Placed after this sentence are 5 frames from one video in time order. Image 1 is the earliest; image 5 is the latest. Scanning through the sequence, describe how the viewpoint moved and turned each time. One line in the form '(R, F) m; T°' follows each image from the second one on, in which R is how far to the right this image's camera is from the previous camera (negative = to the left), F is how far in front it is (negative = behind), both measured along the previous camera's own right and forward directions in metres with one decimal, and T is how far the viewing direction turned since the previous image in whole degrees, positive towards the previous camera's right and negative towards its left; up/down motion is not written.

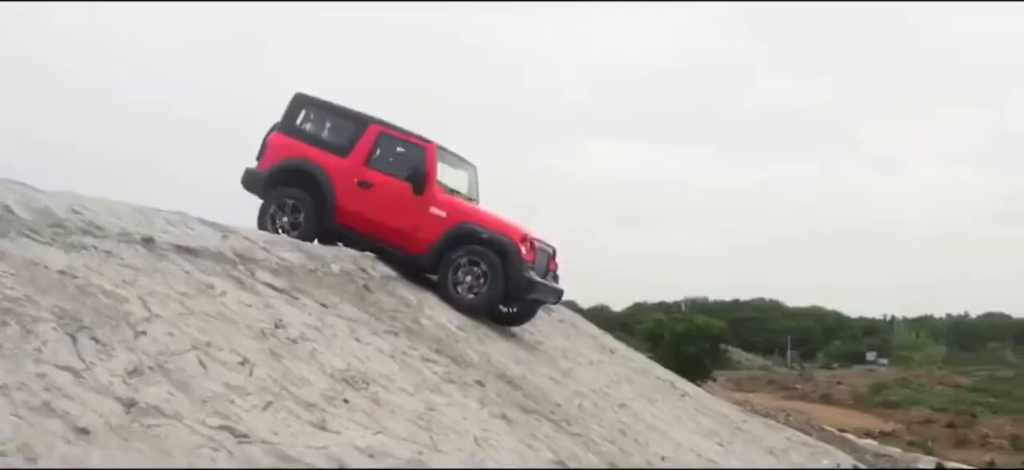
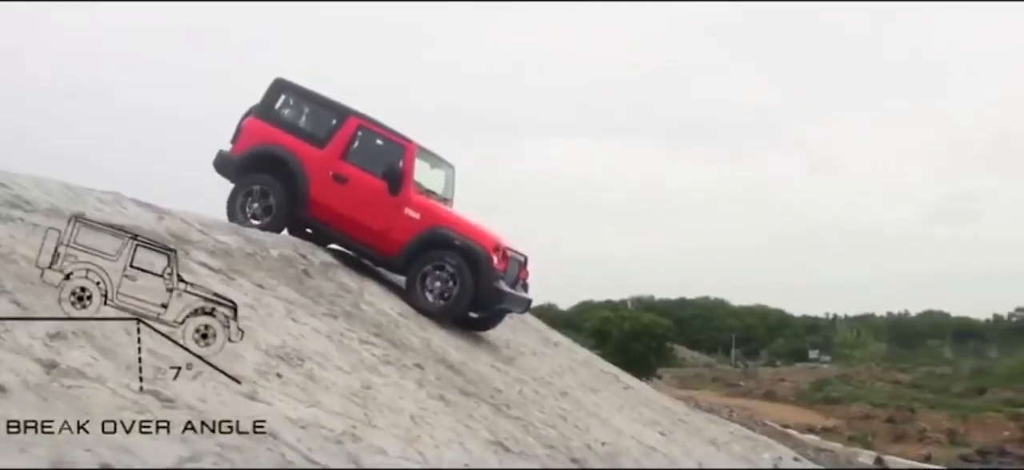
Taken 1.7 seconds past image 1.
(+0.3, -0.4) m; +1°
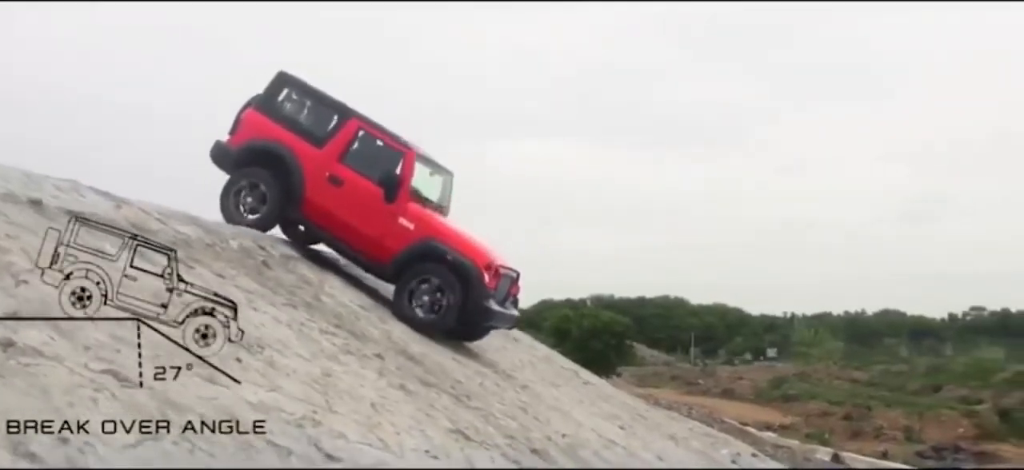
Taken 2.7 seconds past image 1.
(+0.2, -0.3) m; +1°
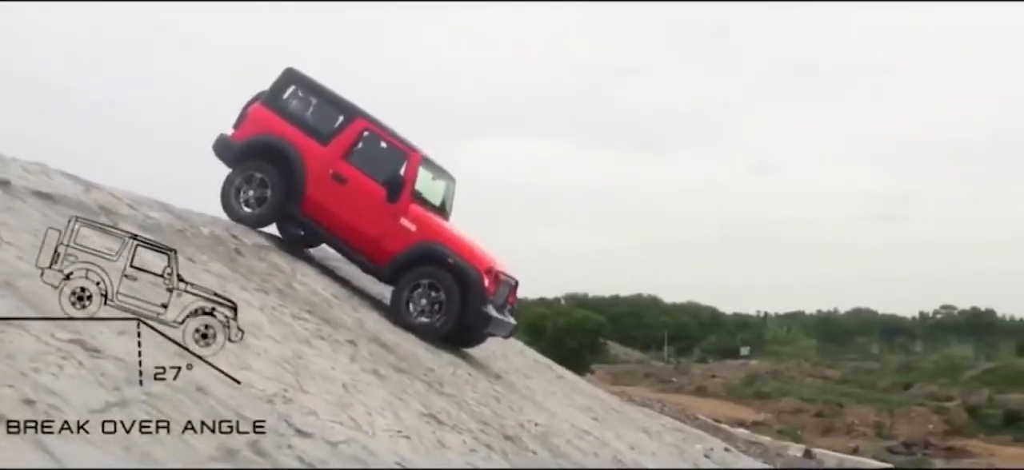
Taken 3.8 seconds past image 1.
(+0.3, -0.3) m; 0°
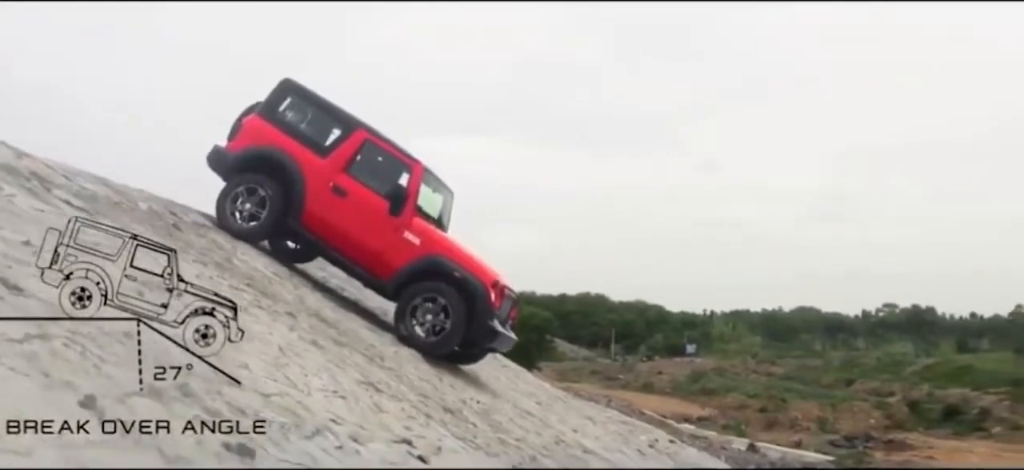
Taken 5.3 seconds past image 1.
(+0.5, -0.4) m; +1°
